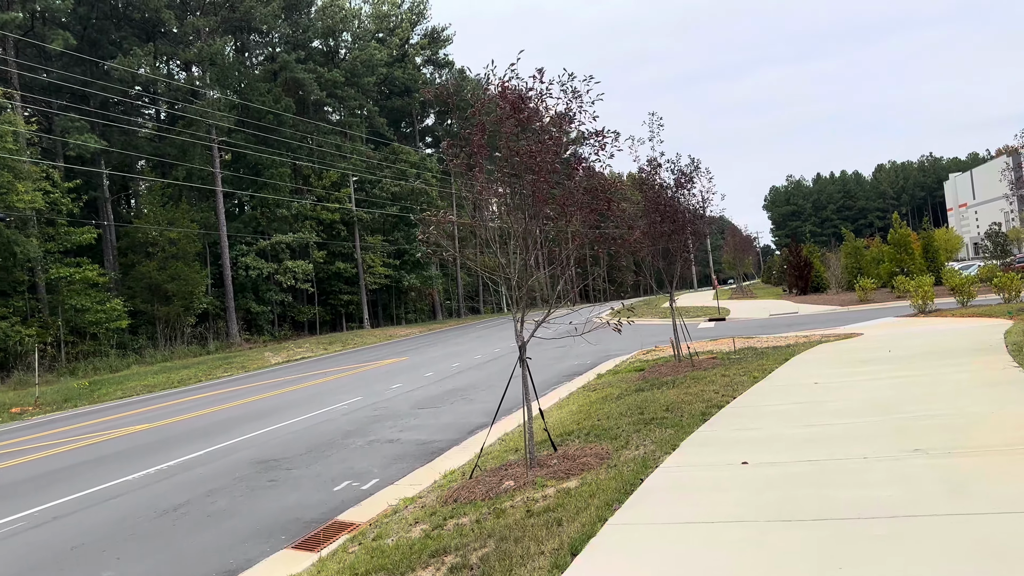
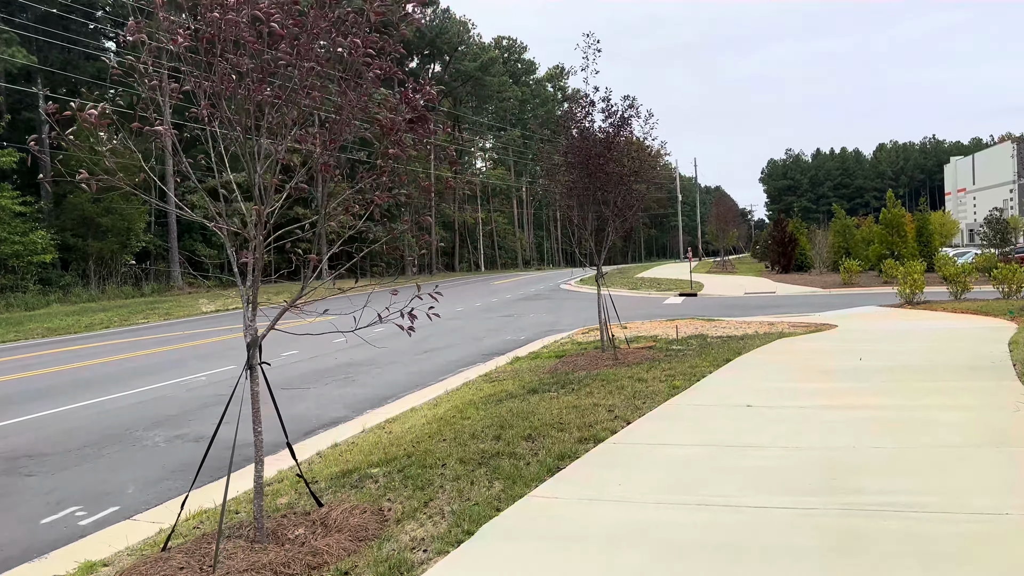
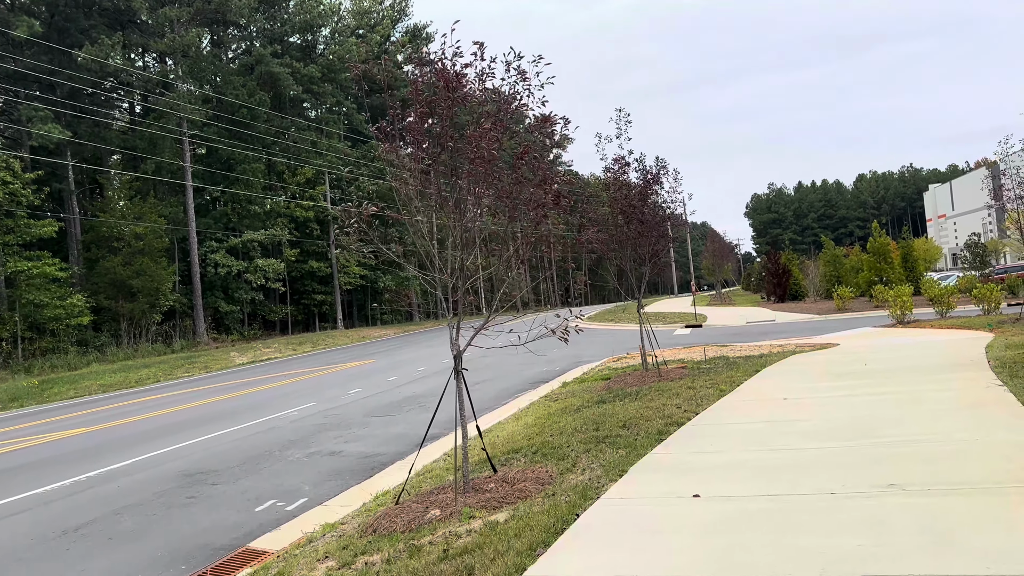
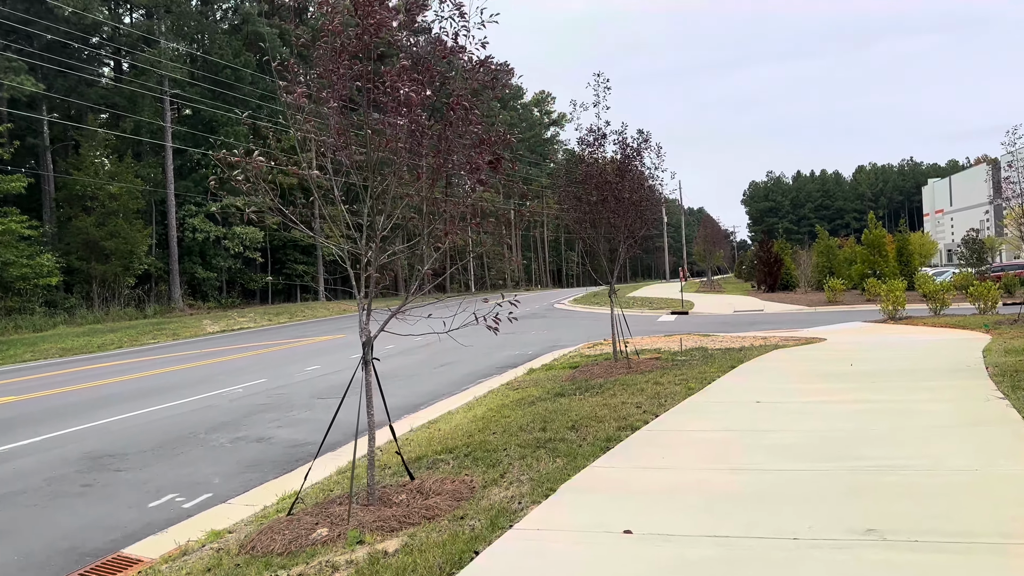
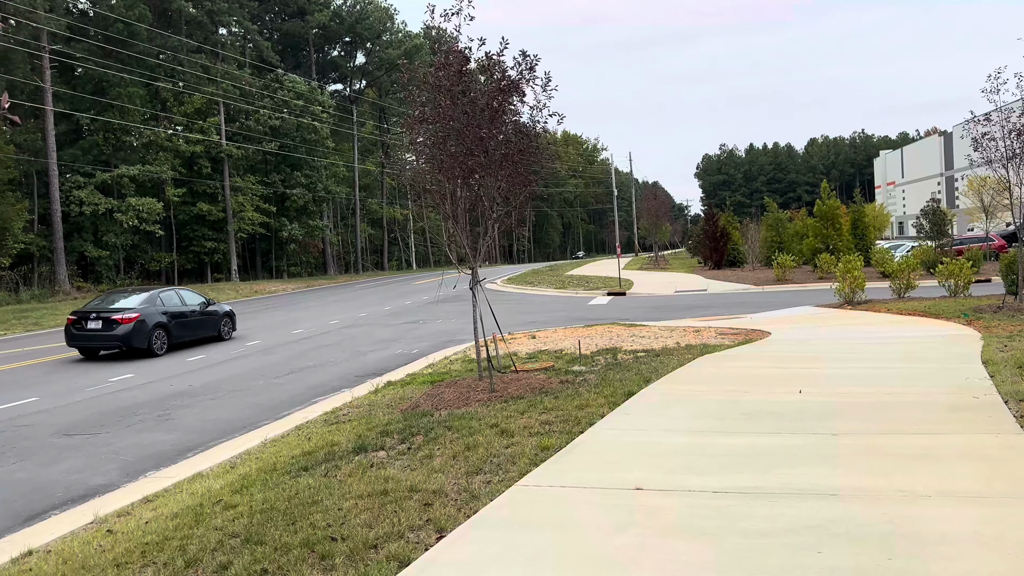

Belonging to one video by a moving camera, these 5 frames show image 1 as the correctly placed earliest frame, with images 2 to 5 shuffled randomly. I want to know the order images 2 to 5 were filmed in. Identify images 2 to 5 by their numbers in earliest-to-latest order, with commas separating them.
3, 4, 2, 5
